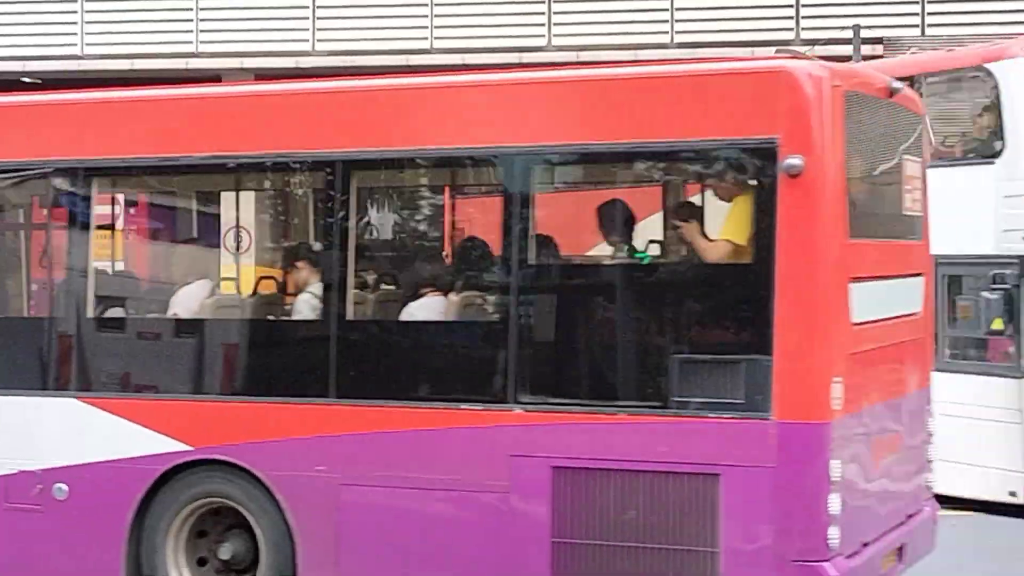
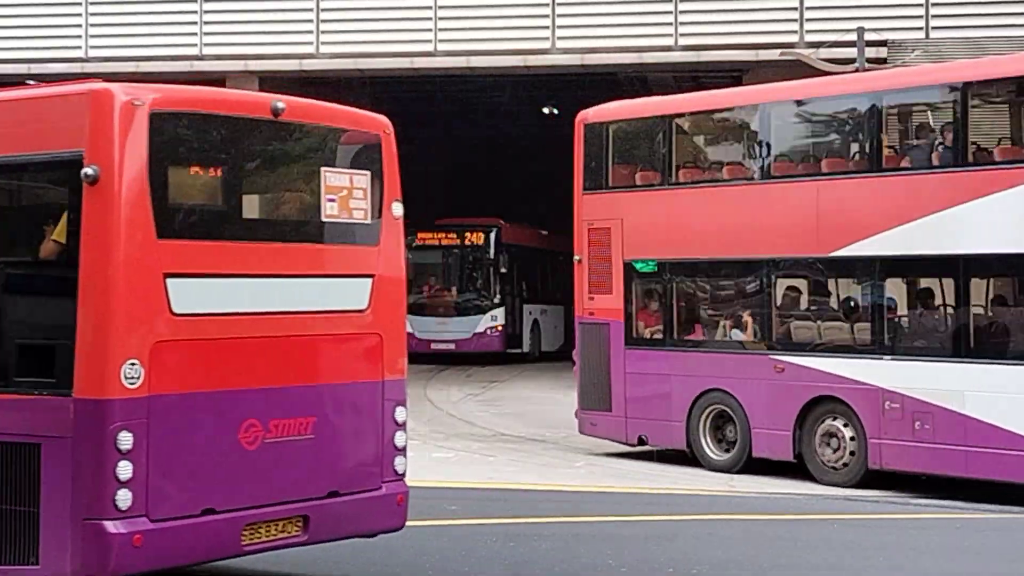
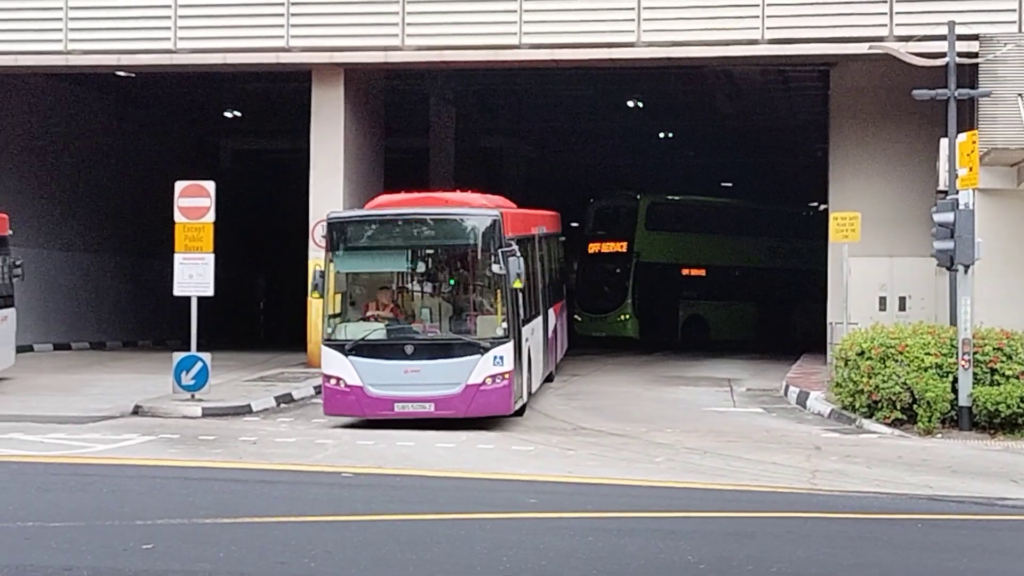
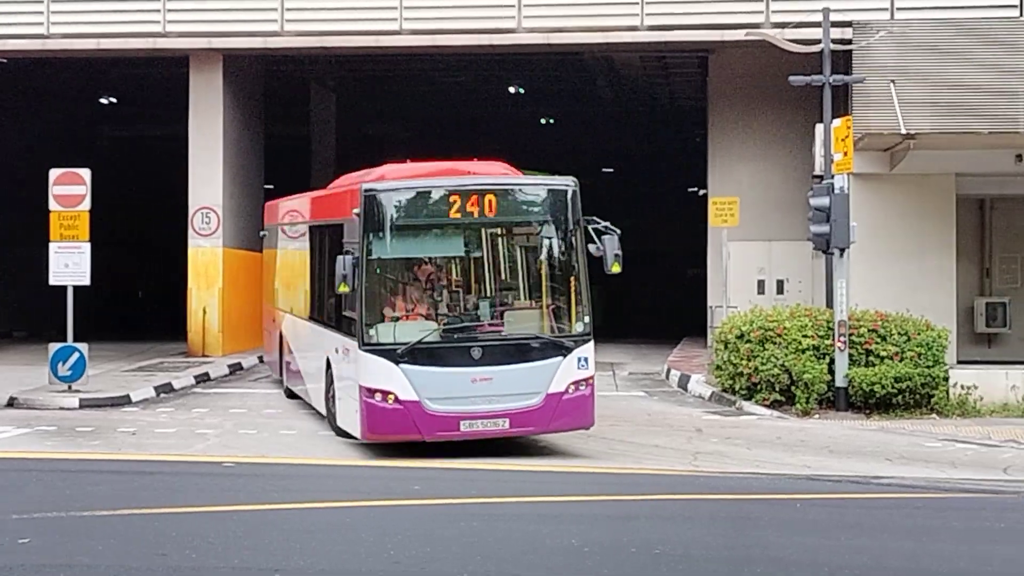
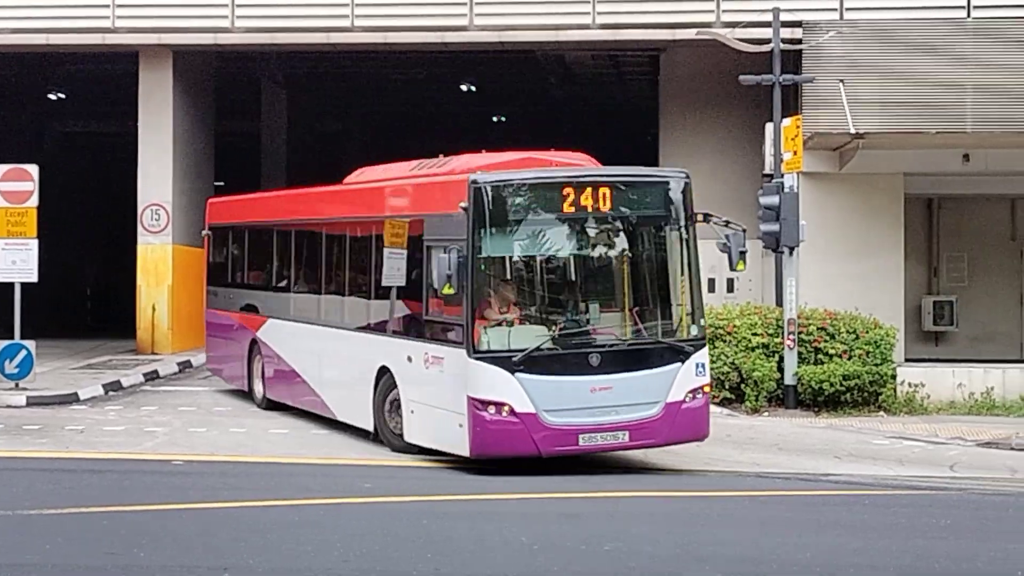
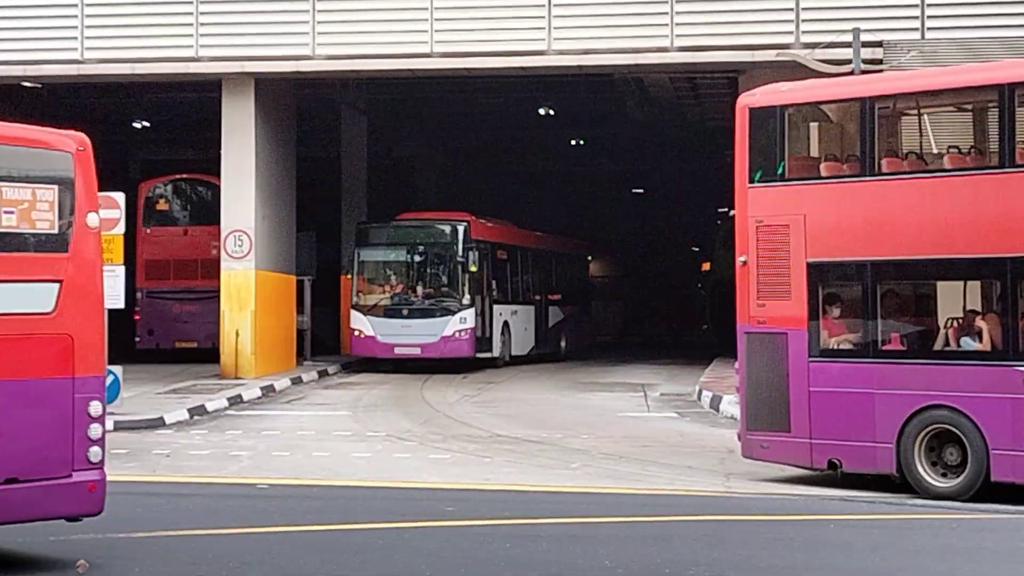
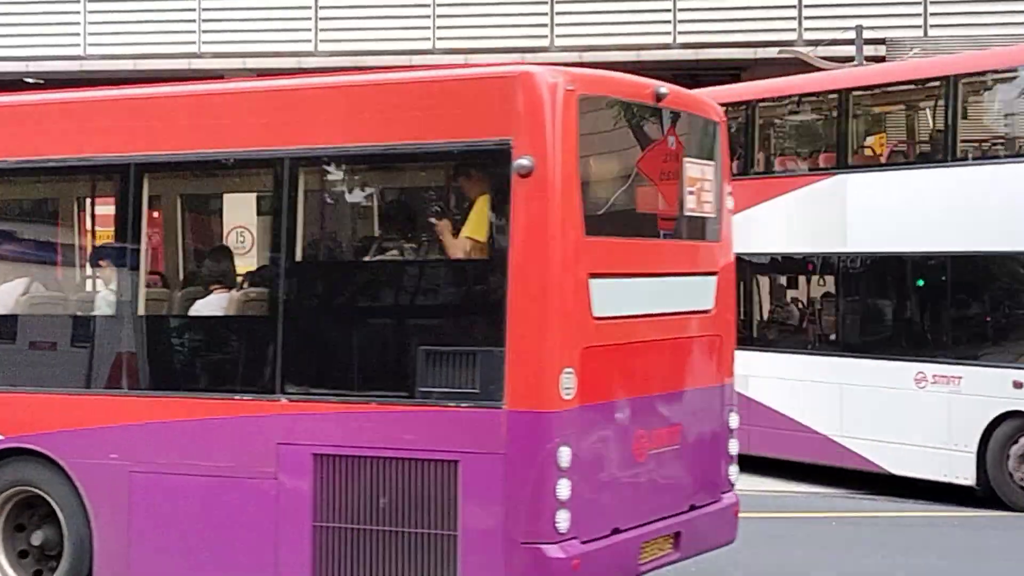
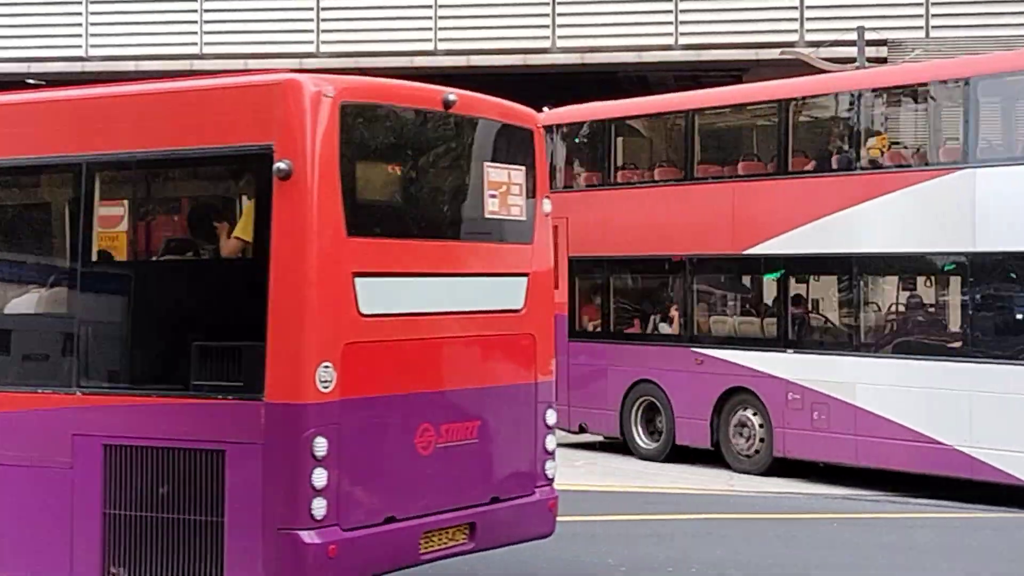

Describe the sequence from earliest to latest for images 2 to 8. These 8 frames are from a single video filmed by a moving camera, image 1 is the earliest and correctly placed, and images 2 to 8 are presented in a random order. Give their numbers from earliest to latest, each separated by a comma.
7, 8, 2, 6, 3, 4, 5
